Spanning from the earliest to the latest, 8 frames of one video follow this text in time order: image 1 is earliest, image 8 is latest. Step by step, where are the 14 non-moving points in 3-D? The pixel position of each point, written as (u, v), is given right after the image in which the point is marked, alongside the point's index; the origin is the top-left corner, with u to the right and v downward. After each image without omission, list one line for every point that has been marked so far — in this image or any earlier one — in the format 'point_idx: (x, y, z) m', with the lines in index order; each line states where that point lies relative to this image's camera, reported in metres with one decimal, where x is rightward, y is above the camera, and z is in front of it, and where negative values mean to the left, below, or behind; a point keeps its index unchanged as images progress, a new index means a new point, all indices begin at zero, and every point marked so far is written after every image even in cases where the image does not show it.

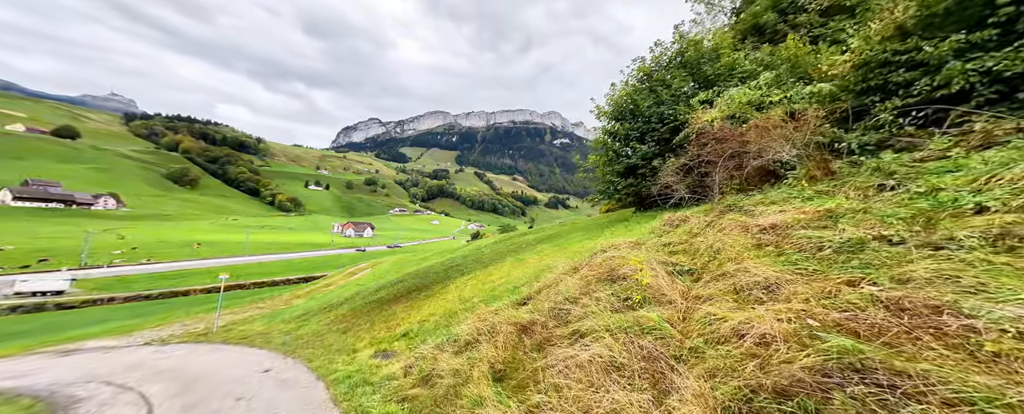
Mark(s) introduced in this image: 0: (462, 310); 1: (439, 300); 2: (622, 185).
0: (-2.1, -4.5, +14.2) m
1: (-3.9, -5.2, +18.5) m
2: (+6.1, +1.4, +18.7) m
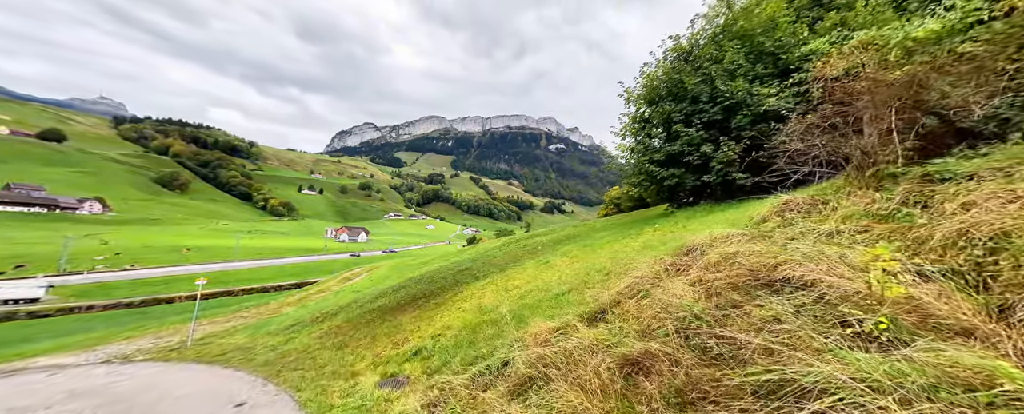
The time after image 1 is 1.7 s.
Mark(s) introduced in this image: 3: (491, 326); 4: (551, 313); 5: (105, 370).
0: (-0.8, -4.2, +11.6) m
1: (-2.6, -5.0, +15.9) m
2: (+7.3, +1.7, +16.3) m
3: (-0.8, -4.2, +11.4) m
4: (+1.0, -2.9, +8.8) m
5: (-22.1, -9.1, +18.1) m
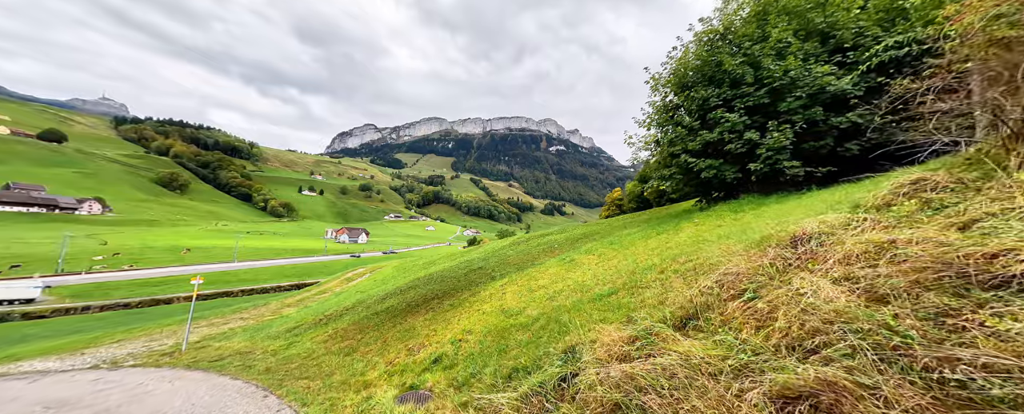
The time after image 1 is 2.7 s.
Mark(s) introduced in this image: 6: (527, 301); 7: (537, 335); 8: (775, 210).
0: (+0.3, -3.8, +10.2) m
1: (-1.6, -4.6, +14.5) m
2: (+8.3, +2.0, +14.9) m
3: (+0.3, -3.8, +10.1) m
4: (+2.1, -2.5, +7.4) m
5: (-21.1, -8.8, +16.7) m
6: (+0.6, -3.7, +13.0) m
7: (+0.7, -3.6, +9.2) m
8: (+8.4, -0.1, +10.6) m
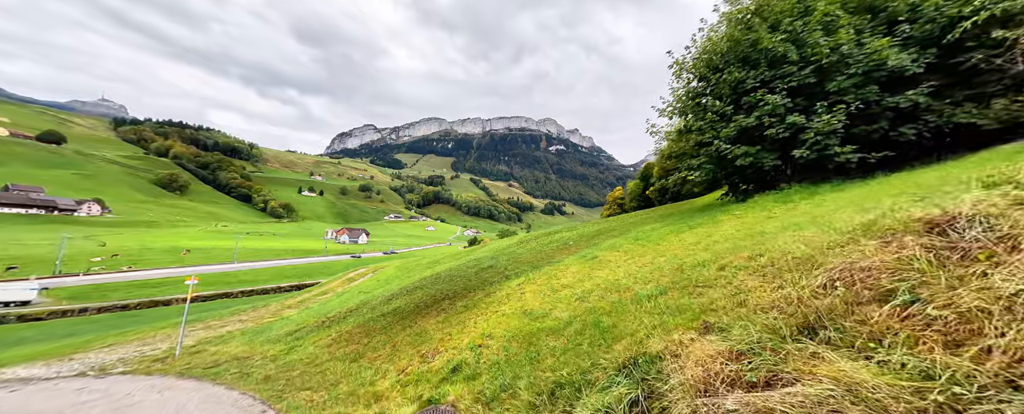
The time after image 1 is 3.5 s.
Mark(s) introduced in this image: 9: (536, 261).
0: (+1.1, -3.5, +9.0) m
1: (-0.8, -4.3, +13.3) m
2: (+9.2, +2.3, +13.8) m
3: (+1.1, -3.5, +8.9) m
4: (+2.9, -2.2, +6.2) m
5: (-20.2, -8.5, +15.5) m
6: (+1.4, -3.4, +11.8) m
7: (+1.5, -3.2, +8.0) m
8: (+9.3, +0.2, +9.4) m
9: (+1.6, -3.2, +19.4) m
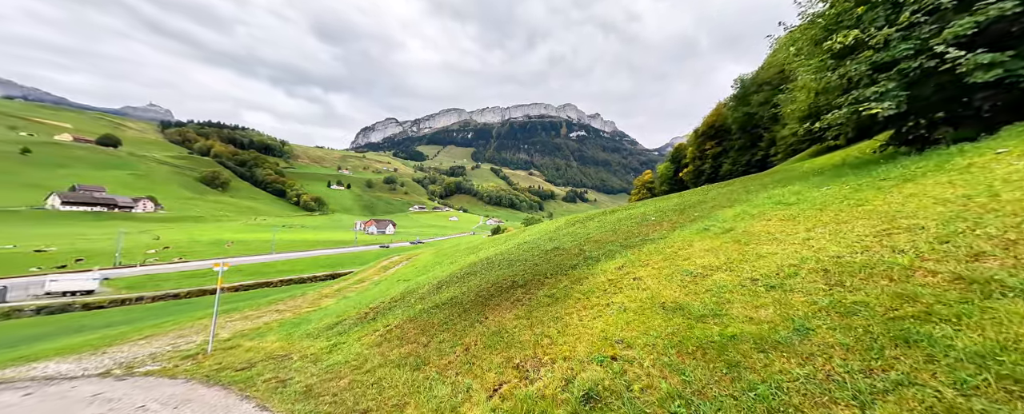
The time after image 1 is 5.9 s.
0: (+4.2, -2.2, +5.1) m
1: (+2.6, -2.9, +9.5) m
2: (+12.4, +3.9, +9.1) m
3: (+4.2, -2.2, +5.0) m
4: (+5.7, -1.0, +2.2) m
5: (-16.5, -7.5, +13.3) m
6: (+4.7, -2.0, +7.8) m
7: (+4.5, -2.0, +4.1) m
8: (+12.3, +1.7, +4.8) m
9: (+5.4, -1.6, +15.4) m
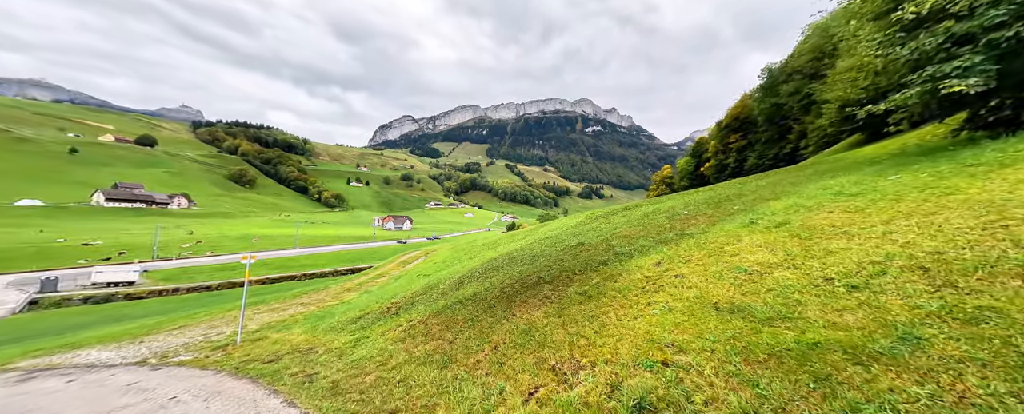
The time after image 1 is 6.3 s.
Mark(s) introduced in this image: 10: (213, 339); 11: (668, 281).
0: (+4.9, -2.0, +4.3) m
1: (+3.6, -2.7, +8.8) m
2: (+13.3, +4.2, +7.8) m
3: (+4.9, -2.0, +4.2) m
4: (+6.3, -0.9, +1.2) m
5: (-15.4, -7.2, +13.5) m
6: (+5.5, -1.8, +7.0) m
7: (+5.2, -1.8, +3.2) m
8: (+12.9, +1.9, +3.5) m
9: (+6.6, -1.2, +14.5) m
10: (-17.6, -7.7, +19.4) m
11: (+4.6, -2.1, +10.0) m
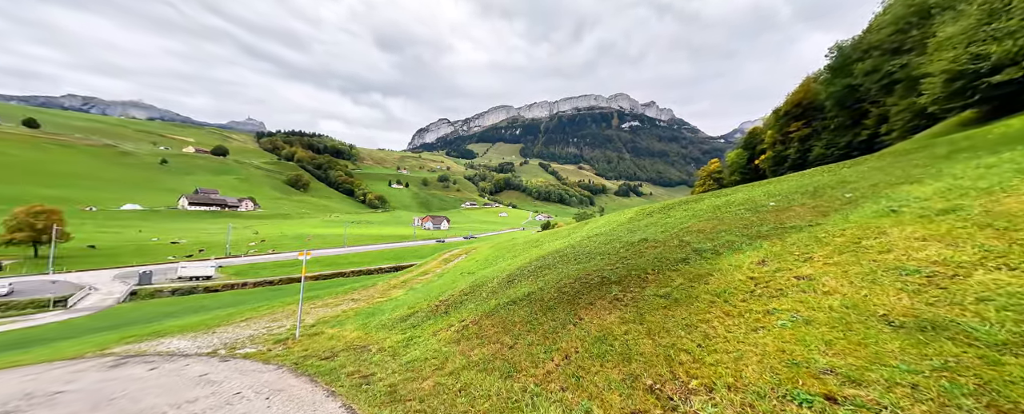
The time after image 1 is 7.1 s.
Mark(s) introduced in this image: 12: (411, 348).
0: (+6.2, -1.7, +2.3) m
1: (+5.4, -2.3, +7.0) m
2: (+14.9, +4.7, +4.8) m
3: (+6.2, -1.7, +2.2) m
4: (+7.2, -0.5, -0.8) m
5: (-12.8, -7.1, +13.8) m
6: (+7.1, -1.4, +4.9) m
7: (+6.4, -1.5, +1.3) m
8: (+14.1, +2.3, +0.7) m
9: (+9.0, -0.8, +12.3) m
10: (-14.4, -7.5, +19.9) m
11: (+6.6, -1.8, +8.0) m
12: (-3.9, -5.7, +13.1) m
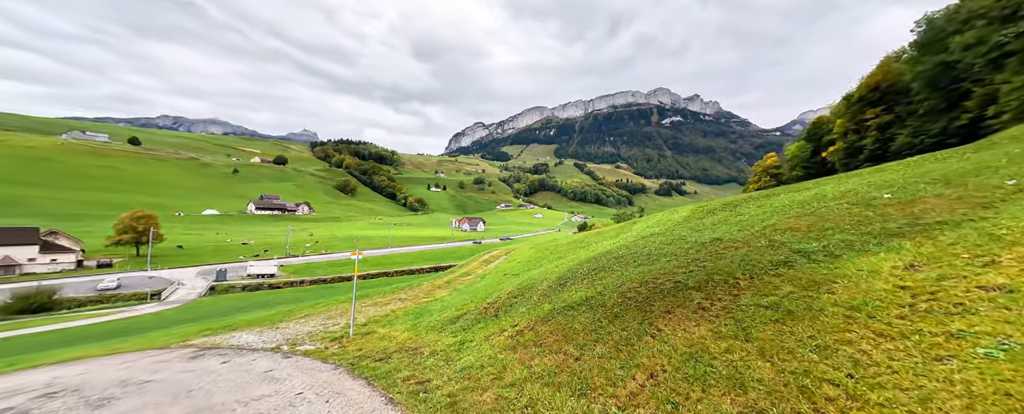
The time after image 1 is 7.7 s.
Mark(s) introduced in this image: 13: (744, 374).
0: (+7.2, -1.5, +0.4) m
1: (+7.0, -2.1, +5.1) m
2: (+16.0, +5.0, +2.0) m
3: (+7.2, -1.5, +0.3) m
4: (+7.9, -0.2, -2.8) m
5: (-10.3, -7.1, +14.0) m
6: (+8.4, -1.2, +2.9) m
7: (+7.3, -1.2, -0.7) m
8: (+14.8, +2.7, -2.1) m
9: (+11.1, -0.6, +10.0) m
10: (-11.2, -7.6, +20.2) m
11: (+8.3, -1.5, +6.0) m
12: (-1.6, -5.6, +12.3) m
13: (+4.7, -3.3, +6.5) m
